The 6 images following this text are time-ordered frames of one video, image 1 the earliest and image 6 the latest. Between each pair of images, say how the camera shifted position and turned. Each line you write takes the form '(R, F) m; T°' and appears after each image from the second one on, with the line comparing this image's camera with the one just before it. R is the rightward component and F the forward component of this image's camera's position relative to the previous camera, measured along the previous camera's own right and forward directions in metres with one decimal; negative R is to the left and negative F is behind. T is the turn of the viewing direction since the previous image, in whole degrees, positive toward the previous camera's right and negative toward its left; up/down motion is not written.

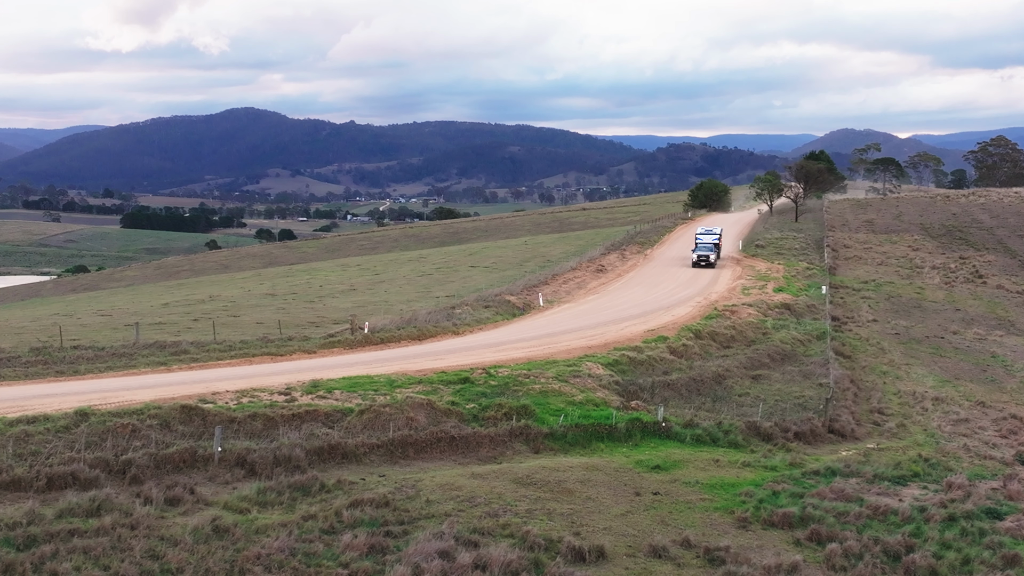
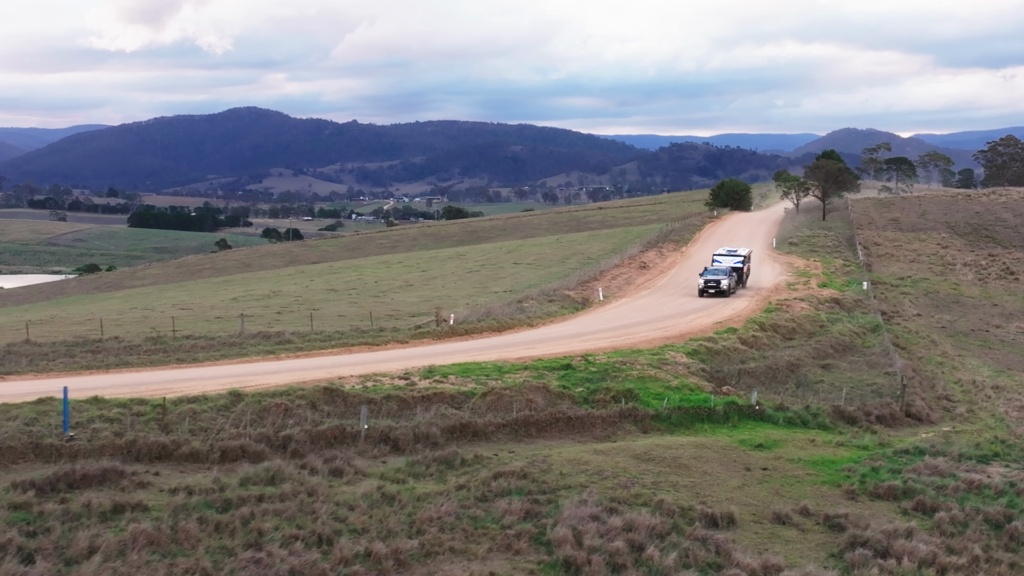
(-3.5, -1.5) m; 0°
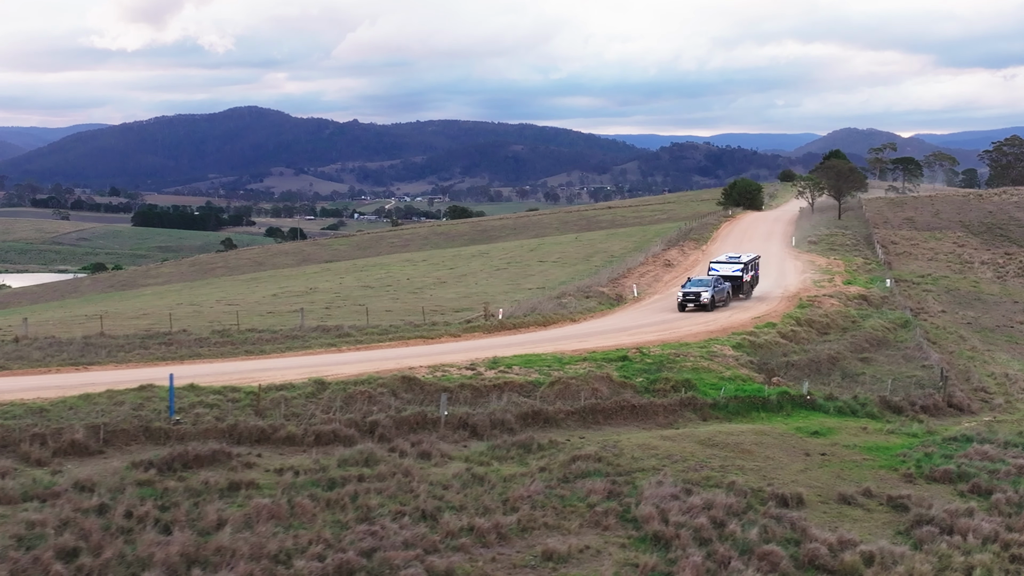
(-2.2, -1.0) m; 0°
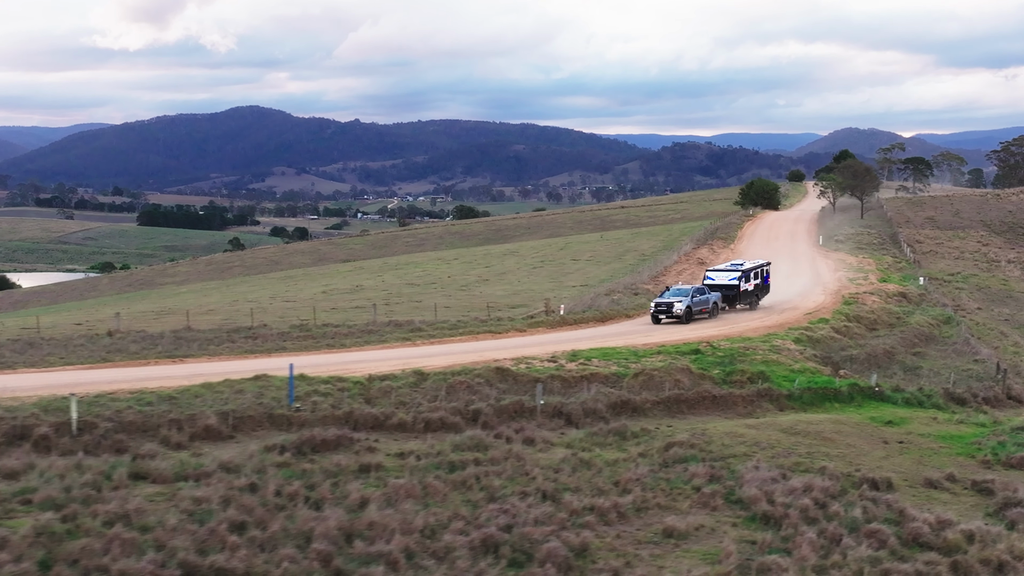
(-2.9, -0.9) m; 0°
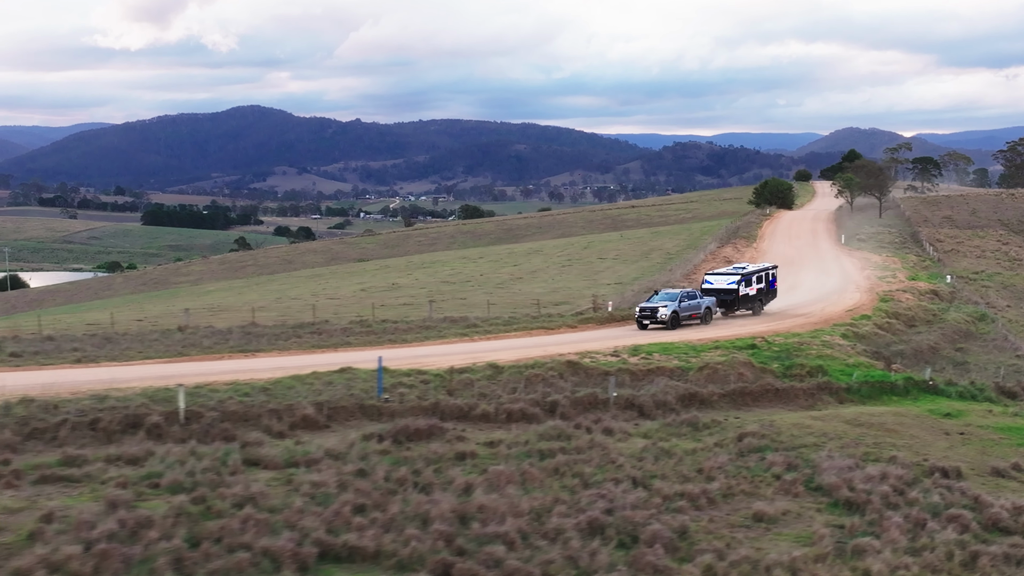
(-2.4, -0.7) m; 0°
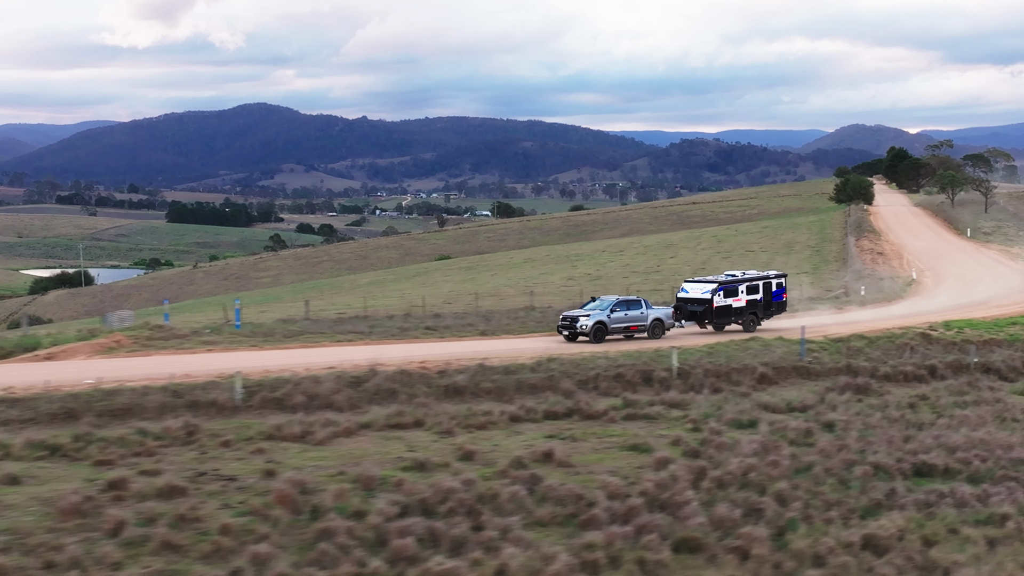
(-14.2, -3.6) m; -1°
